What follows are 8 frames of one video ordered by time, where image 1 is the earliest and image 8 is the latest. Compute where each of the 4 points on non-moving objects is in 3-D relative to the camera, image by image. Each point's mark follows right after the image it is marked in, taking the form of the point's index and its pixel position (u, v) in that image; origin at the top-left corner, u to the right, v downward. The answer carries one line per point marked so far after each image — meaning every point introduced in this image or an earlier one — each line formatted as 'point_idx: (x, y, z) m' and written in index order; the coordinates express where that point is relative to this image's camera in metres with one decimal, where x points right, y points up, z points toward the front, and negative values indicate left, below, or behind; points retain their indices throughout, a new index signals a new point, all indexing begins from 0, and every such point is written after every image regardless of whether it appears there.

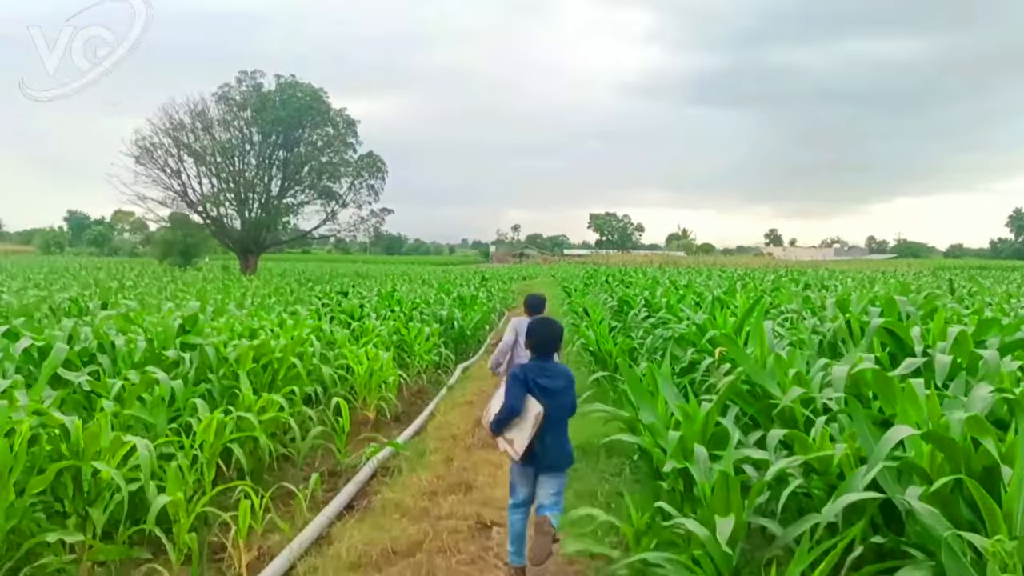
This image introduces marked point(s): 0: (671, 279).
0: (+2.6, +0.1, +14.4) m
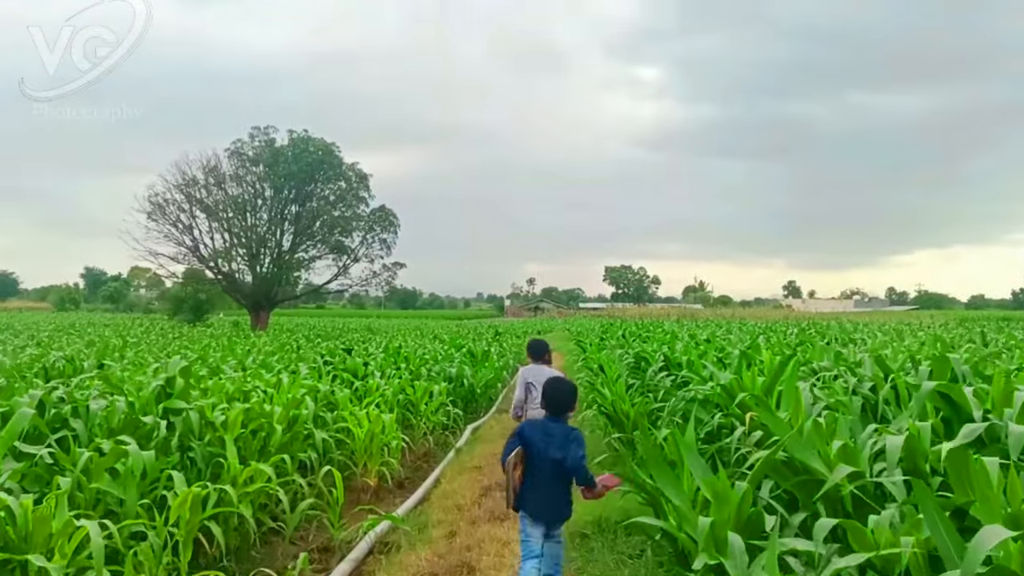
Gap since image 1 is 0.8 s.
0: (+2.7, -0.7, +13.9) m
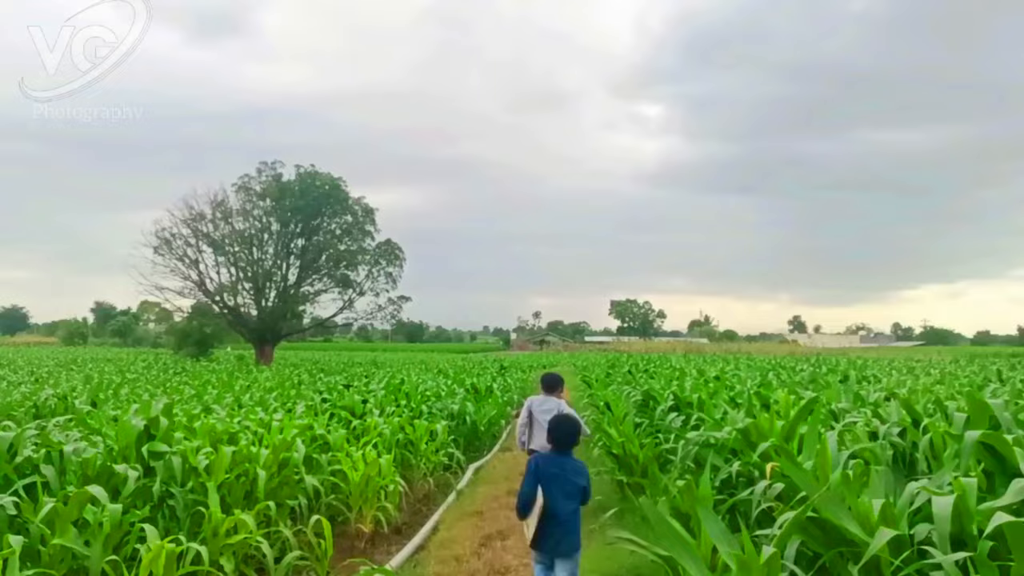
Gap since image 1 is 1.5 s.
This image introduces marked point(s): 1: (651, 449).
0: (+2.8, -1.2, +13.6) m
1: (+0.9, -1.0, +5.6) m
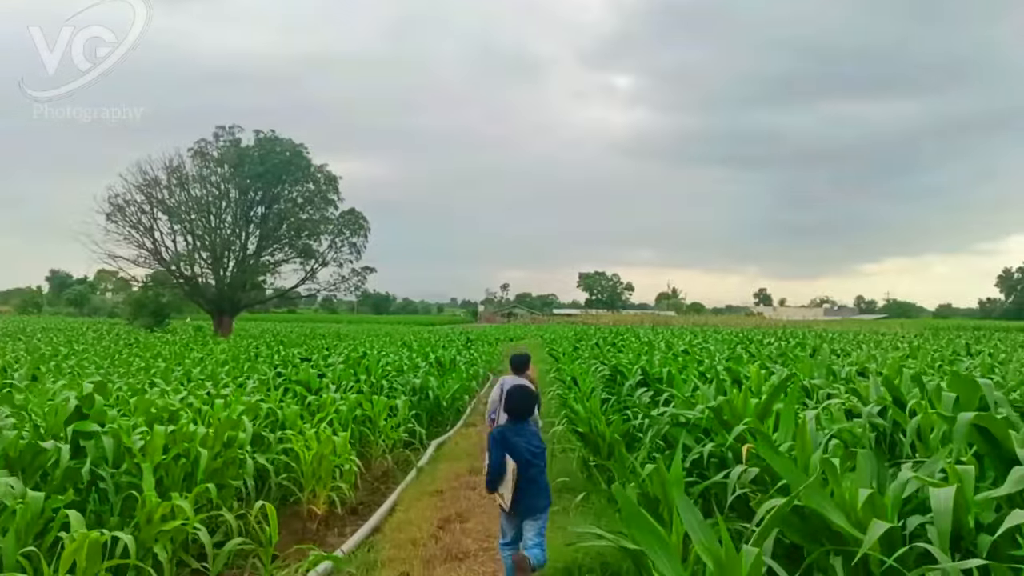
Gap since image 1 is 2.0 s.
0: (+2.3, -0.8, +13.4) m
1: (+0.6, -0.8, +5.4) m
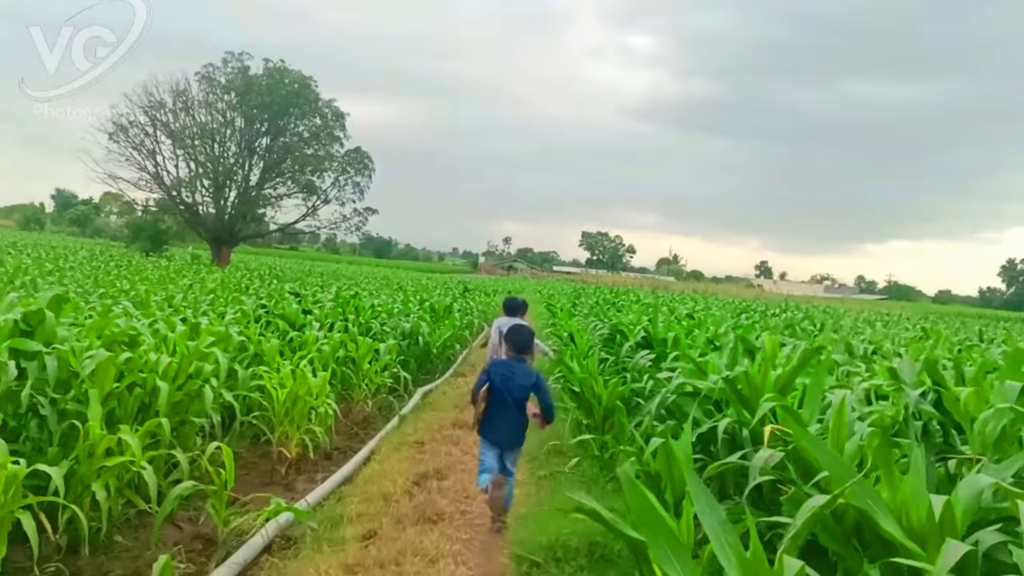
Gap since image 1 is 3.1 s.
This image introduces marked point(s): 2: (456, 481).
0: (+2.3, -0.3, +12.9) m
1: (+0.6, -0.6, +4.9) m
2: (-0.3, -1.0, +4.8) m
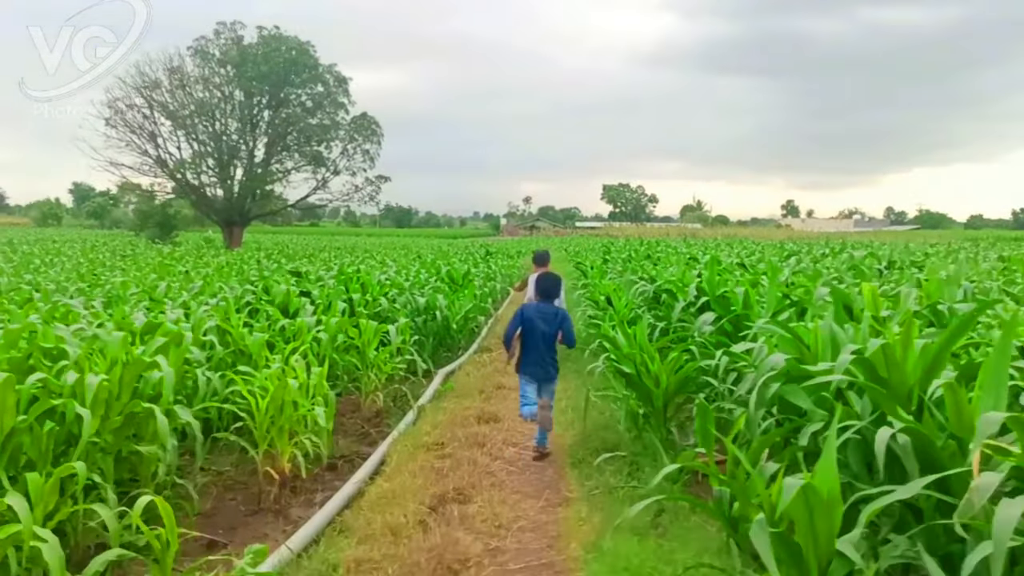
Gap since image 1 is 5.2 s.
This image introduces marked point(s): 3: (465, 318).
0: (+2.6, +0.4, +11.8) m
1: (+0.7, -0.3, +3.9) m
2: (-0.1, -0.9, +3.8) m
3: (-0.5, -0.3, +9.0) m
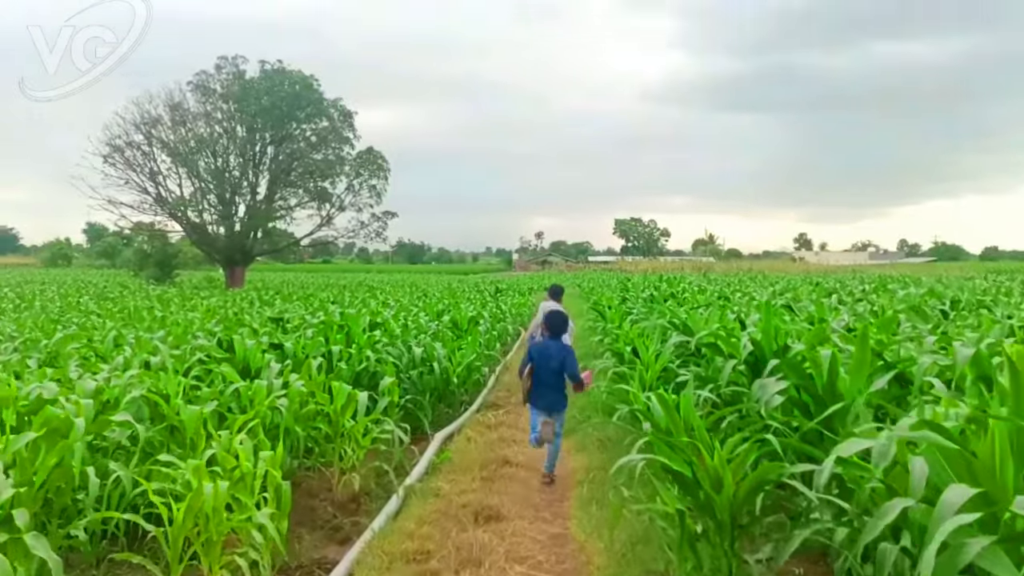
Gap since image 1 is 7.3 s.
0: (+2.7, -0.1, +10.6) m
1: (+0.7, -0.6, +2.7) m
2: (-0.1, -1.1, +2.6) m
3: (-0.4, -0.7, +7.9) m
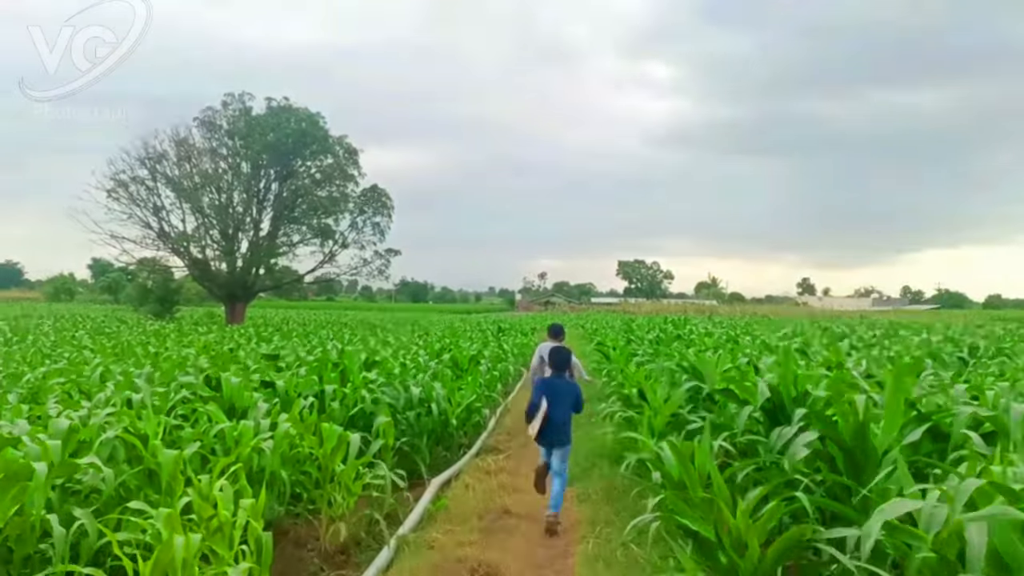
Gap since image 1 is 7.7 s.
0: (+2.7, -0.6, +10.3) m
1: (+0.7, -0.7, +2.4) m
2: (-0.1, -1.2, +2.3) m
3: (-0.4, -1.0, +7.6) m
